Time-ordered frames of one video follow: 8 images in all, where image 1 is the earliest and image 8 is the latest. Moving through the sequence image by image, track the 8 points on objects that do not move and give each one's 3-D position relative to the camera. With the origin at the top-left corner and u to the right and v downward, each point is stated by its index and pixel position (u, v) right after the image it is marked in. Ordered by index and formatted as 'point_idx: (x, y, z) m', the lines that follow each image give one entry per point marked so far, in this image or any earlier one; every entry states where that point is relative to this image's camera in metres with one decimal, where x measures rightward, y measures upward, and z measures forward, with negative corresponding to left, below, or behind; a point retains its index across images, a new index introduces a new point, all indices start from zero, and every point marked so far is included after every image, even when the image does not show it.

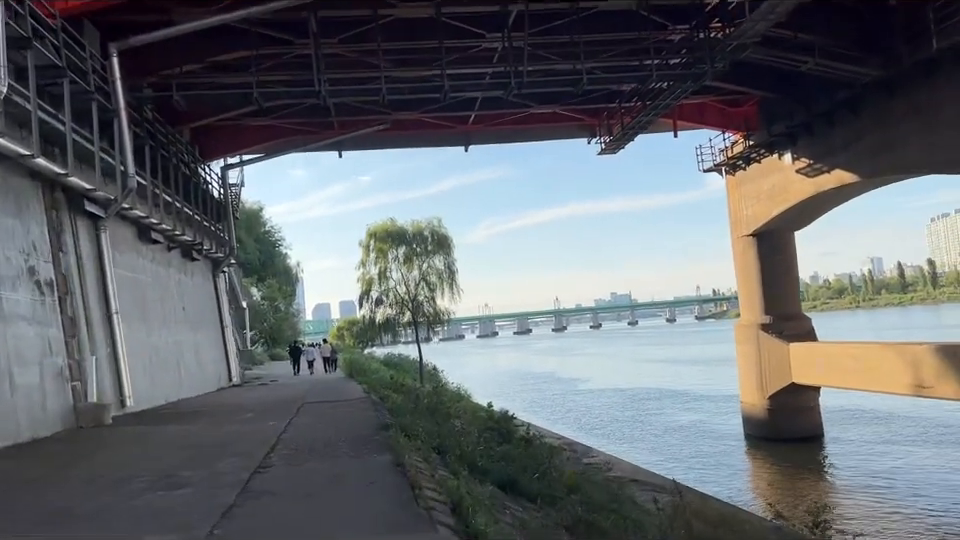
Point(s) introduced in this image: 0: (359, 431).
0: (-1.5, -2.0, +9.5) m
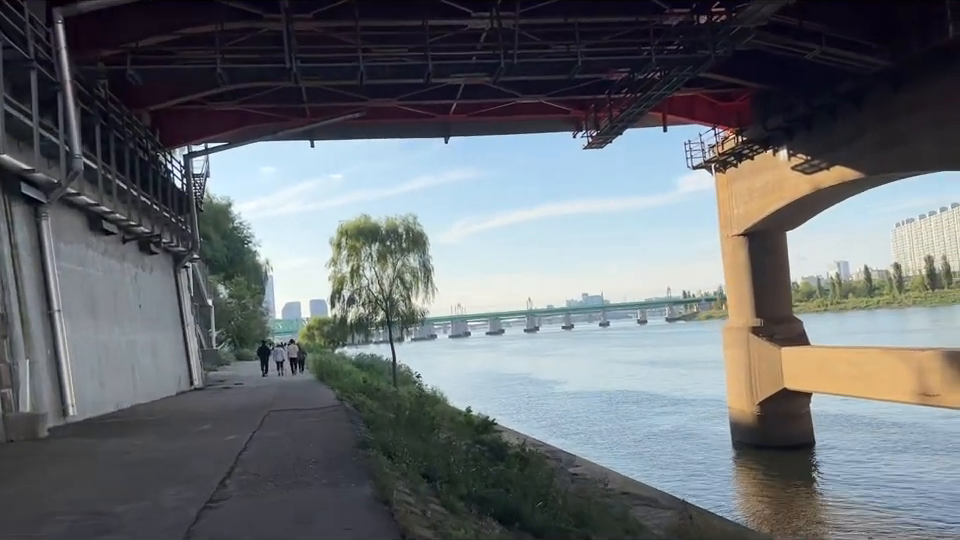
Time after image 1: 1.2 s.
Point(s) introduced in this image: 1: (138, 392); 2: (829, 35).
0: (-1.6, -1.9, +8.2) m
1: (-7.0, -2.5, +15.8) m
2: (+7.0, +4.7, +15.2) m
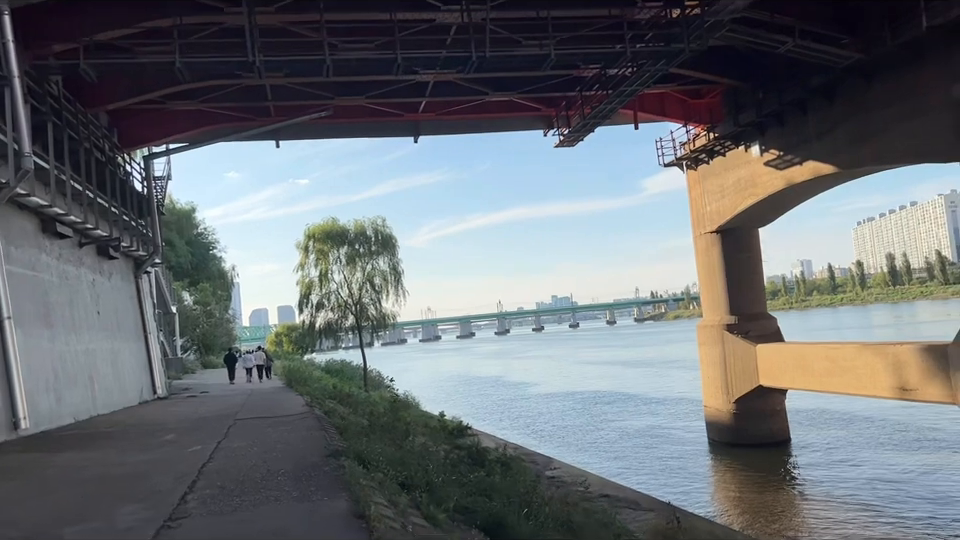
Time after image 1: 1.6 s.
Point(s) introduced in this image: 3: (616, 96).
0: (-1.8, -1.9, +7.7) m
1: (-7.5, -2.6, +15.1) m
2: (+6.4, +4.8, +15.1) m
3: (+3.5, +4.4, +19.4) m
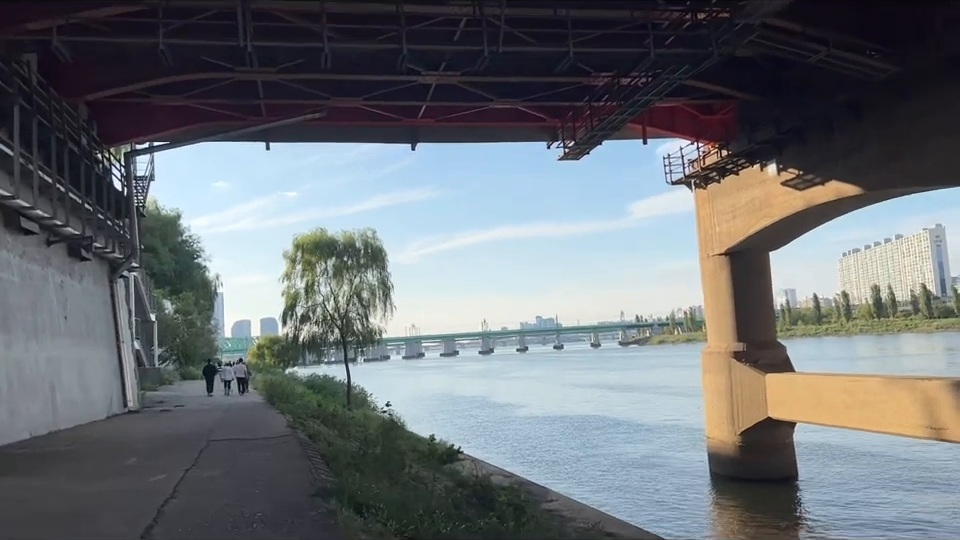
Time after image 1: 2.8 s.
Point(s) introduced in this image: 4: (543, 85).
0: (-1.7, -1.9, +6.5) m
1: (-7.6, -2.6, +13.7) m
2: (+6.6, +4.3, +14.2) m
3: (+3.6, +3.9, +18.4) m
4: (+1.6, +4.7, +19.5) m
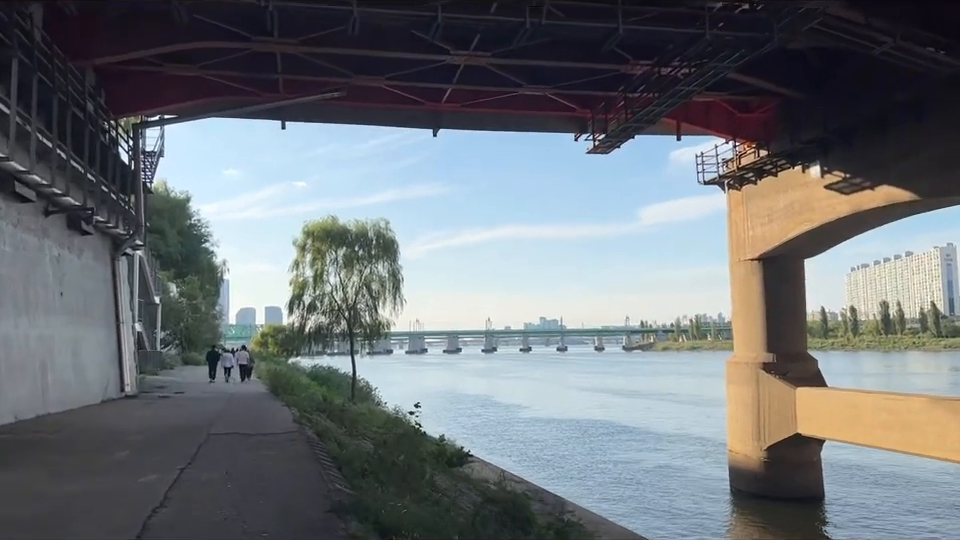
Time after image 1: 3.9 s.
0: (-1.3, -1.8, +5.5) m
1: (-7.2, -2.2, +12.8) m
2: (+7.2, +4.1, +13.1) m
3: (+4.3, +3.9, +17.4) m
4: (+2.3, +4.8, +18.5) m
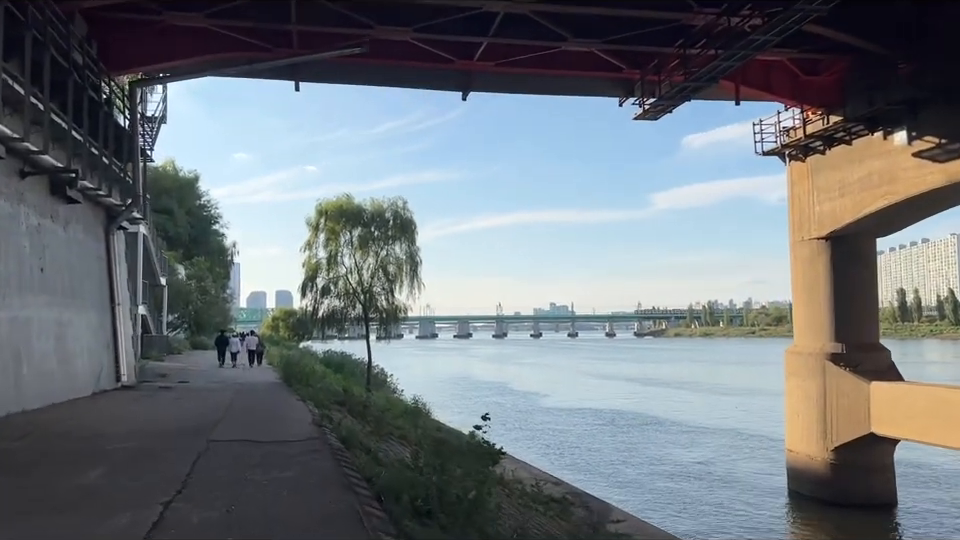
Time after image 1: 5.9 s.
0: (-0.7, -1.5, +3.5) m
1: (-6.5, -1.8, +10.9) m
2: (+8.0, +4.4, +10.9) m
3: (+5.1, +4.3, +15.2) m
4: (+3.2, +5.2, +16.3) m
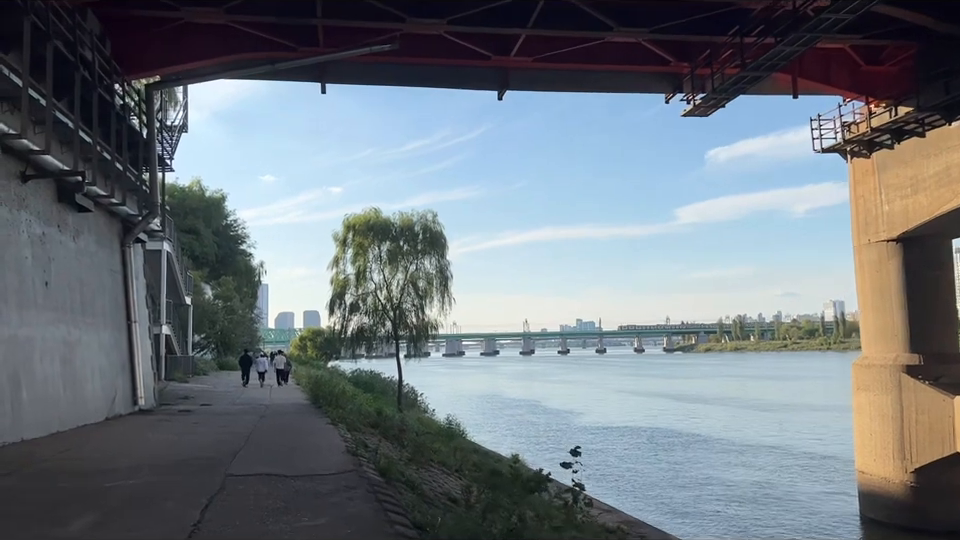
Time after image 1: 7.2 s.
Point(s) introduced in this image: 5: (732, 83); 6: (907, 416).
0: (-0.3, -1.4, +2.3) m
1: (-5.8, -1.9, +9.8) m
2: (+8.6, +4.5, +9.5) m
3: (+5.8, +4.3, +13.9) m
4: (+3.9, +5.1, +15.1) m
5: (+5.2, +3.8, +15.6) m
6: (+9.2, -3.1, +16.6) m
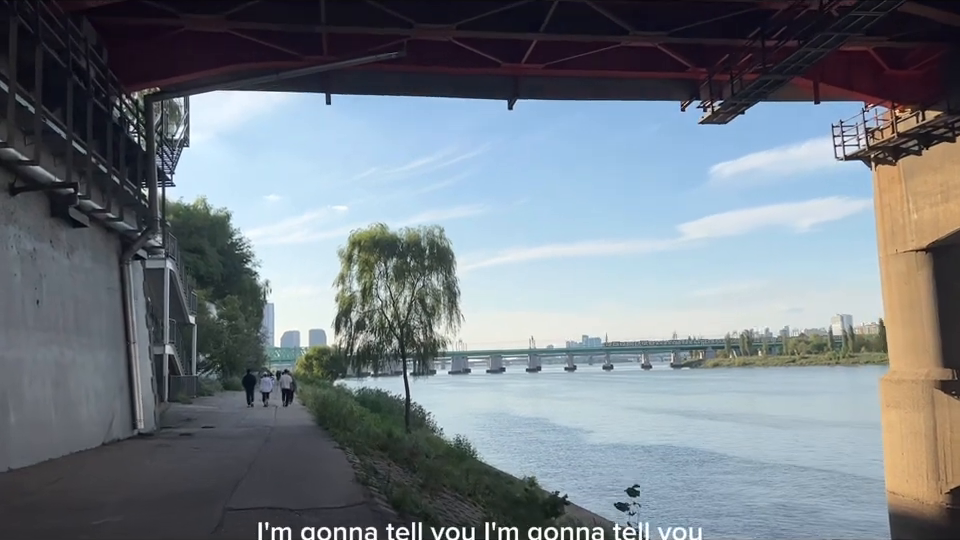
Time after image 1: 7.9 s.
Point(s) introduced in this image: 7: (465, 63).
0: (-0.1, -1.4, +1.6) m
1: (-5.6, -2.1, +9.1) m
2: (+8.7, +4.4, +8.9) m
3: (+6.0, +4.1, +13.3) m
4: (+4.1, +4.8, +14.5) m
5: (+5.4, +3.6, +15.0) m
6: (+9.5, -3.3, +15.8) m
7: (-0.3, +4.2, +15.6) m
